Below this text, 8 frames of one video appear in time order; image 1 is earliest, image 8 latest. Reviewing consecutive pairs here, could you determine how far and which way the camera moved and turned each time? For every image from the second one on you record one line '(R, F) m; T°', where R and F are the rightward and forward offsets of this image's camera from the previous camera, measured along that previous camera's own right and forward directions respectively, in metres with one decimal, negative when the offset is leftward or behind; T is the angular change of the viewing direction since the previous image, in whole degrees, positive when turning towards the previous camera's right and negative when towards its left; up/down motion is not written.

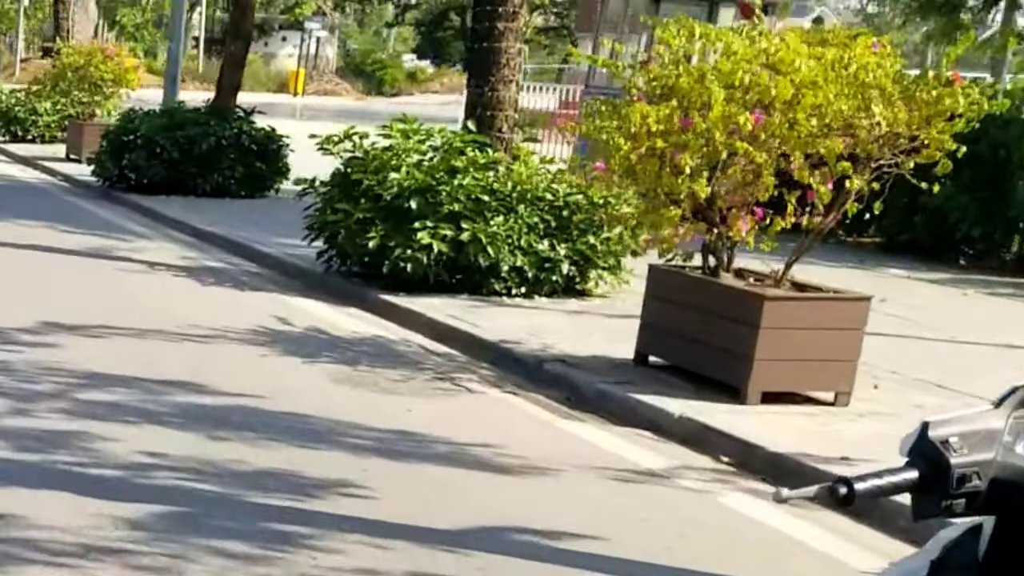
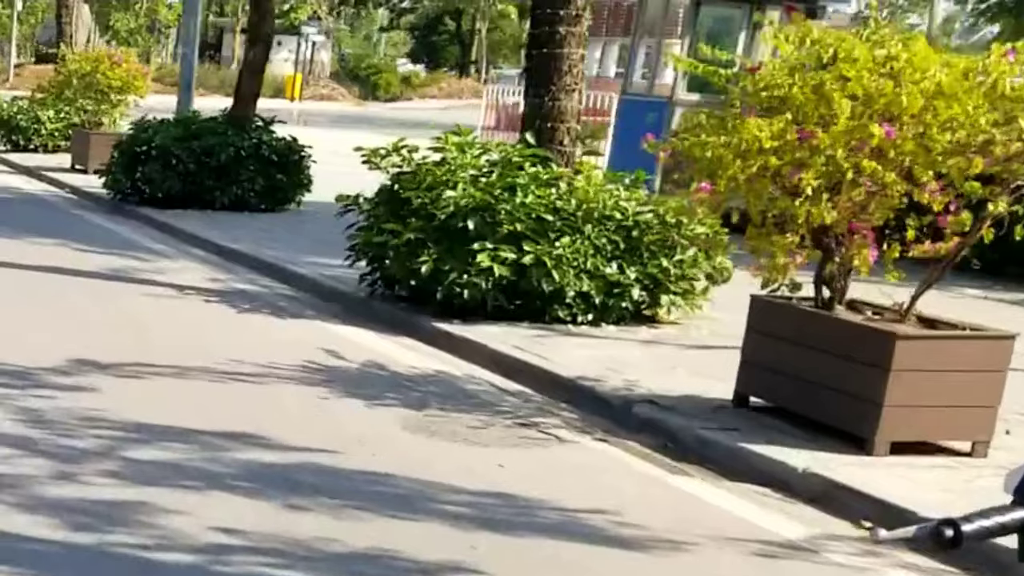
(-0.3, +0.9) m; 0°
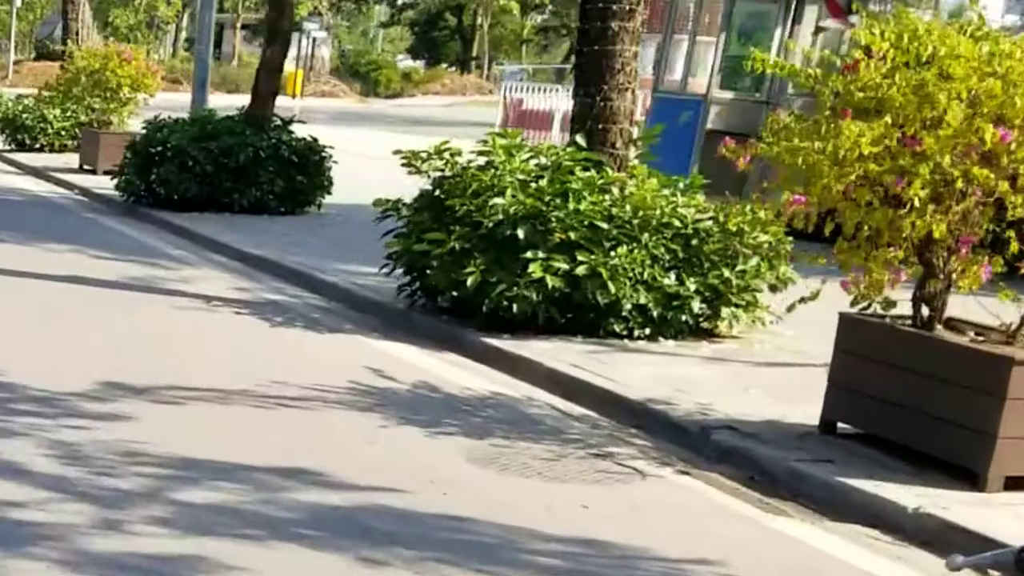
(-0.2, +0.6) m; 0°
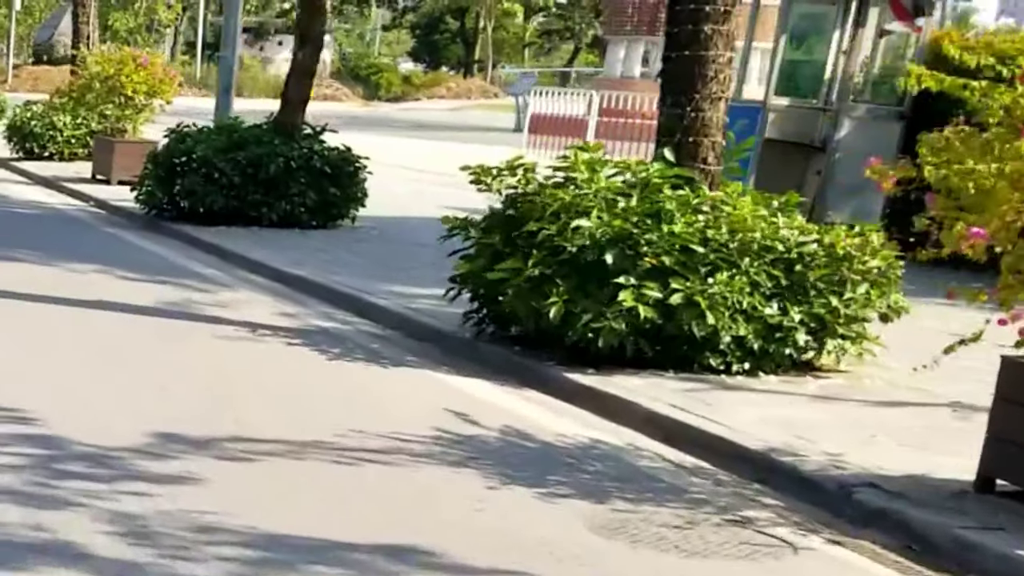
(-0.3, +0.9) m; 0°
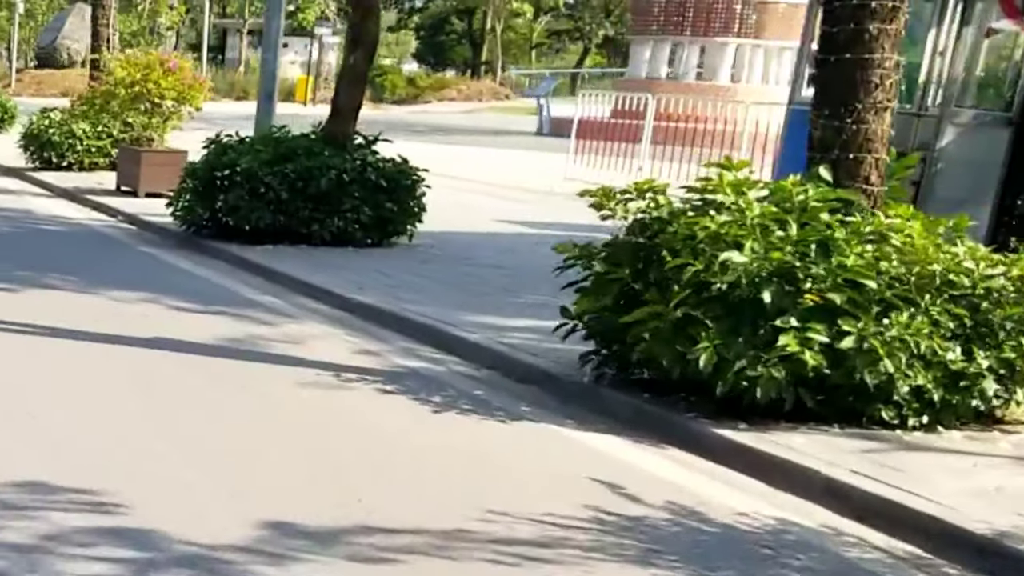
(-0.4, +1.2) m; 0°
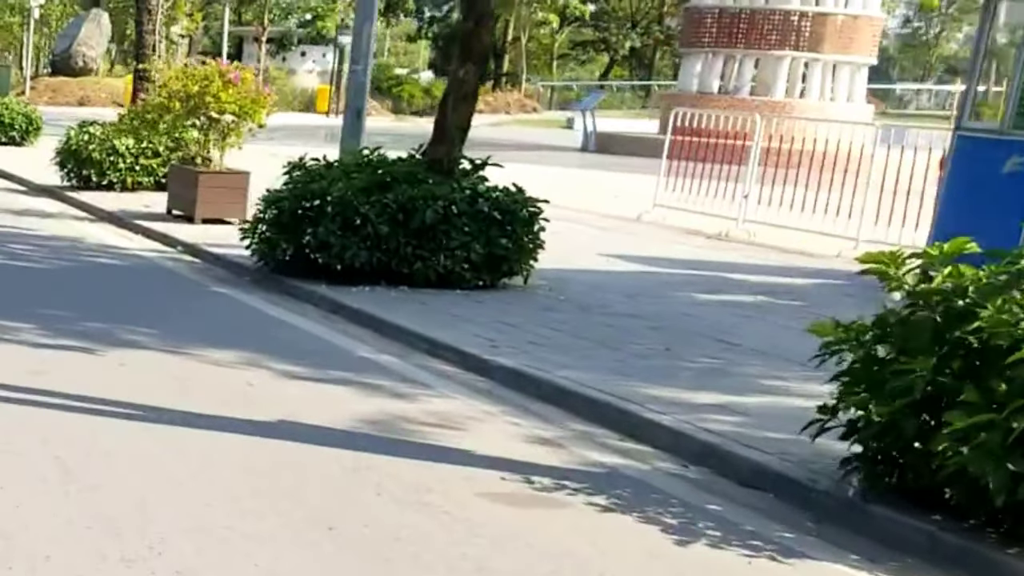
(-0.6, +1.8) m; 0°
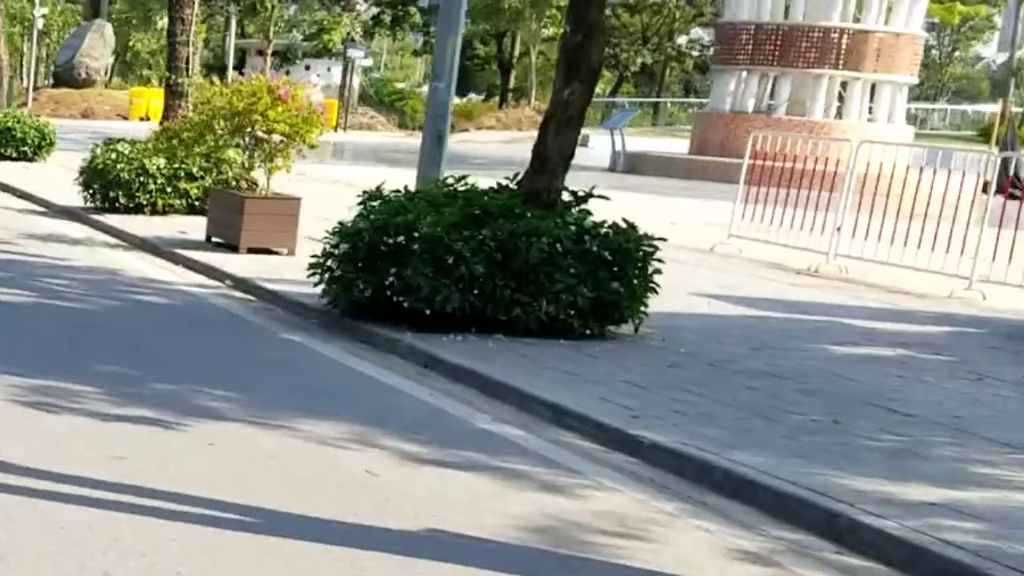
(-0.5, +1.5) m; 0°
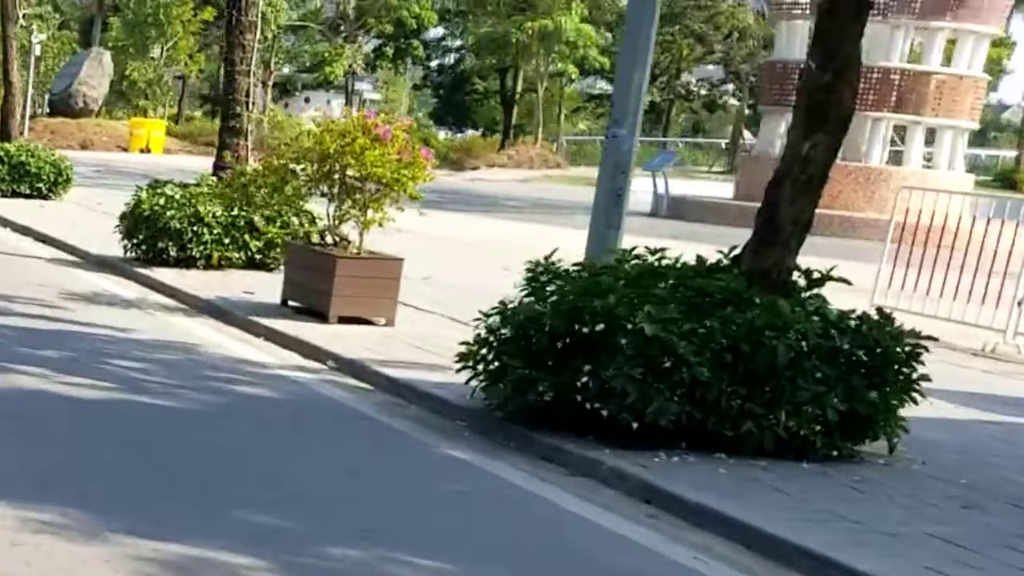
(-0.8, +2.4) m; 0°
